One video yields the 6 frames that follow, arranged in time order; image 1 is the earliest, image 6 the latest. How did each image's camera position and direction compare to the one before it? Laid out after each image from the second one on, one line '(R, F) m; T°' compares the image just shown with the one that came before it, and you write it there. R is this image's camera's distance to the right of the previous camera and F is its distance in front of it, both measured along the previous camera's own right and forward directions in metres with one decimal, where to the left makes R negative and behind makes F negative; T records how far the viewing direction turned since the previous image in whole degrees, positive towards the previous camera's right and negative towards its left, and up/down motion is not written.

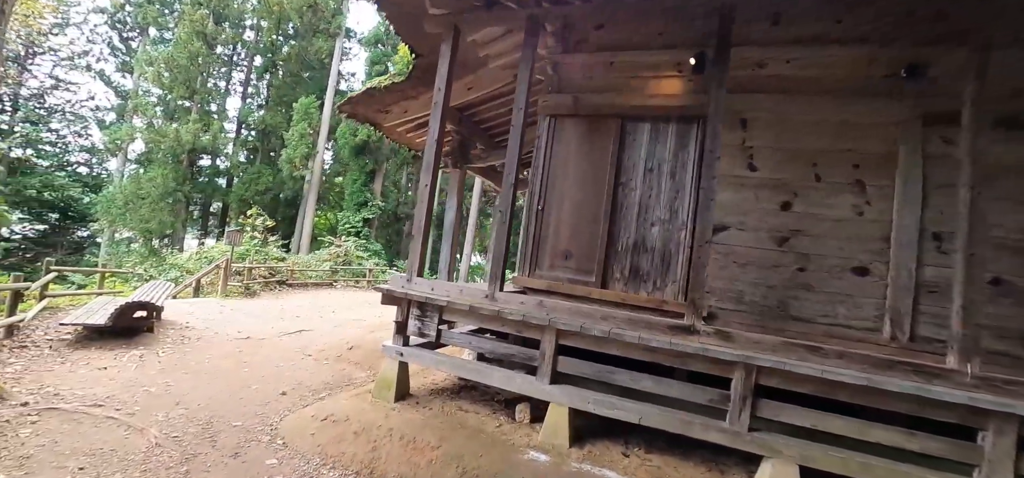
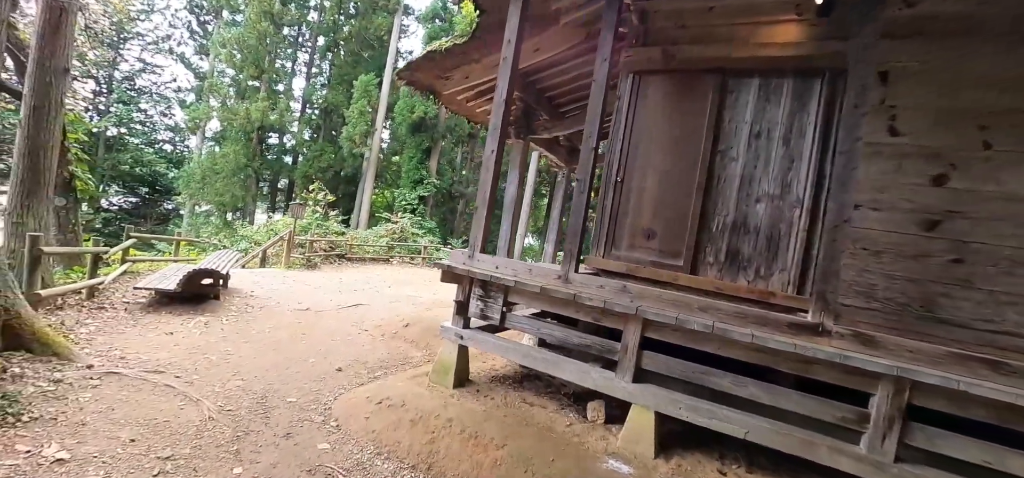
(-0.2, +0.5) m; -6°
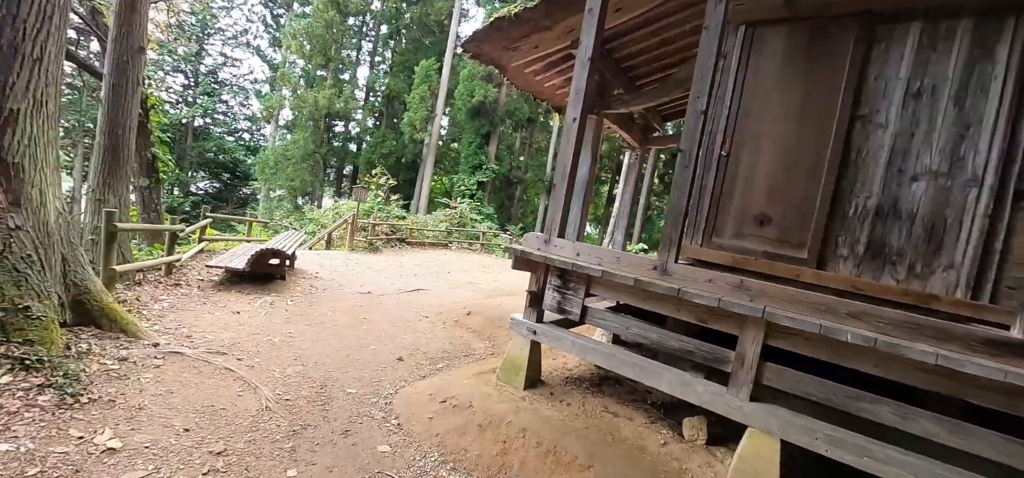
(-0.2, +0.5) m; -7°
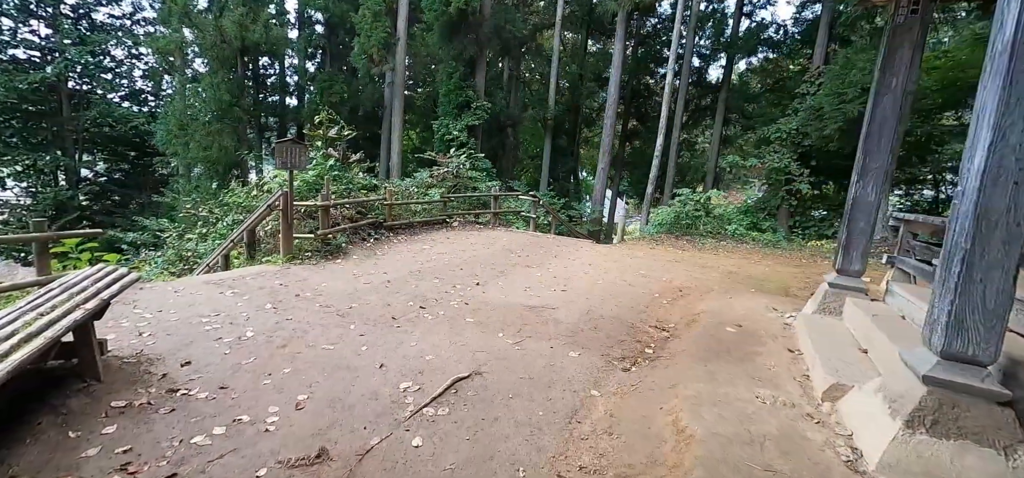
(-1.3, +4.7) m; +3°
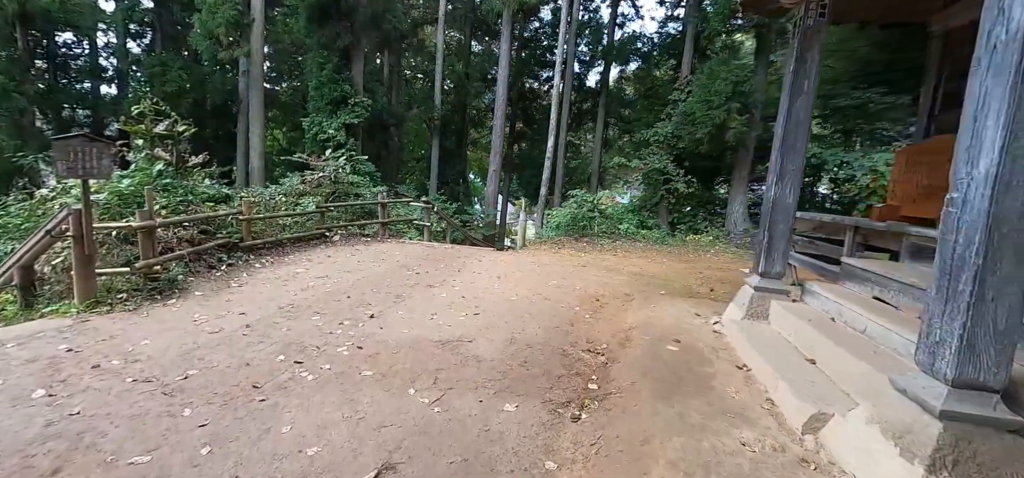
(-0.2, +0.8) m; +14°
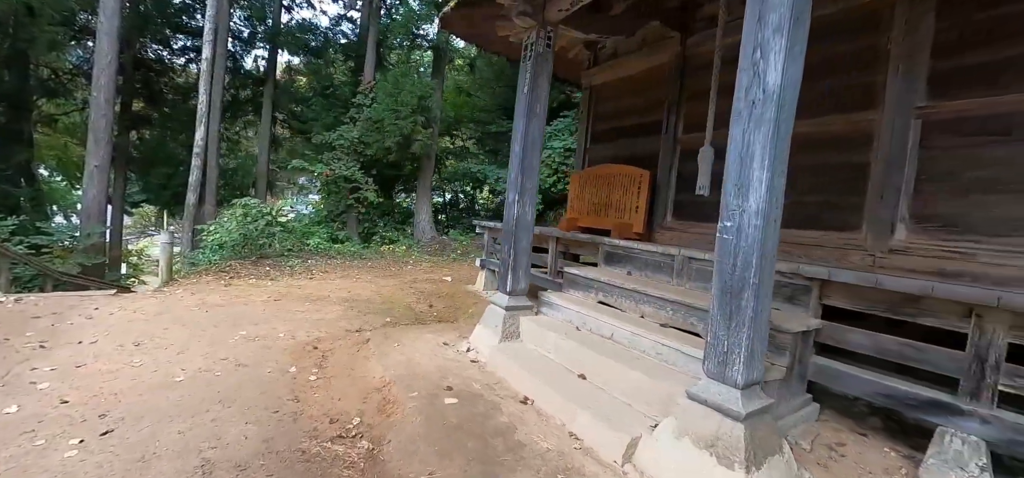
(-0.3, +1.2) m; +41°
